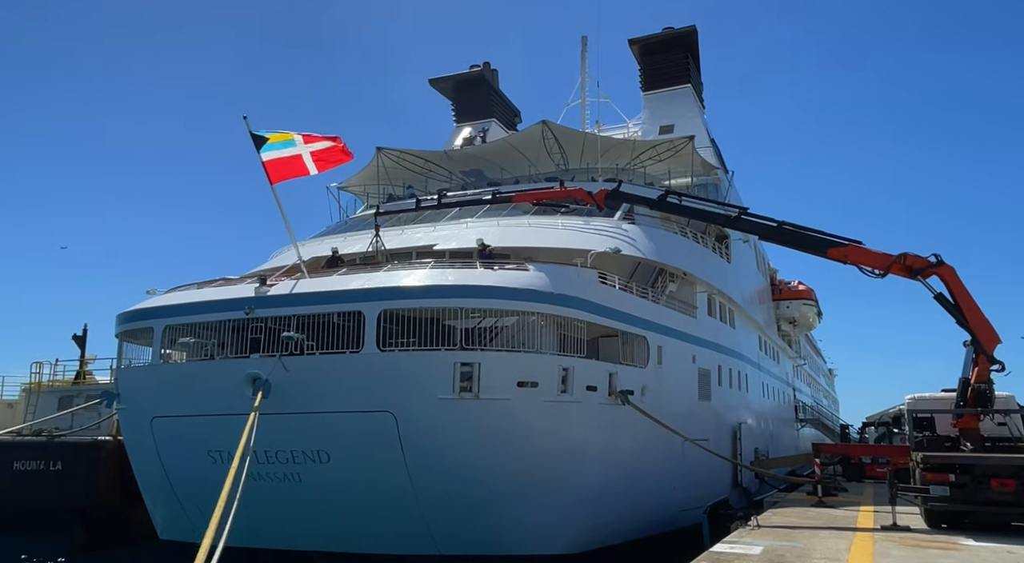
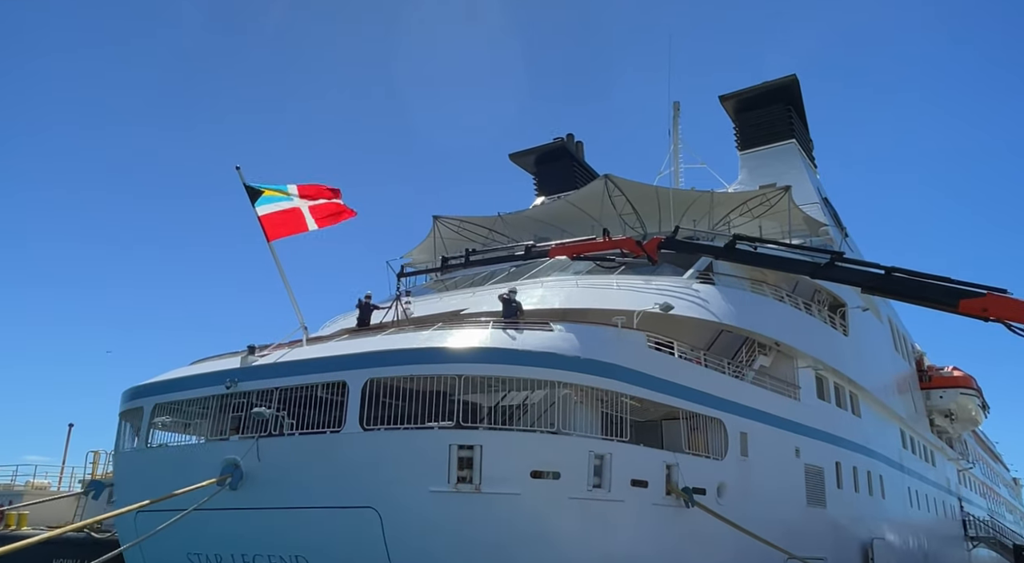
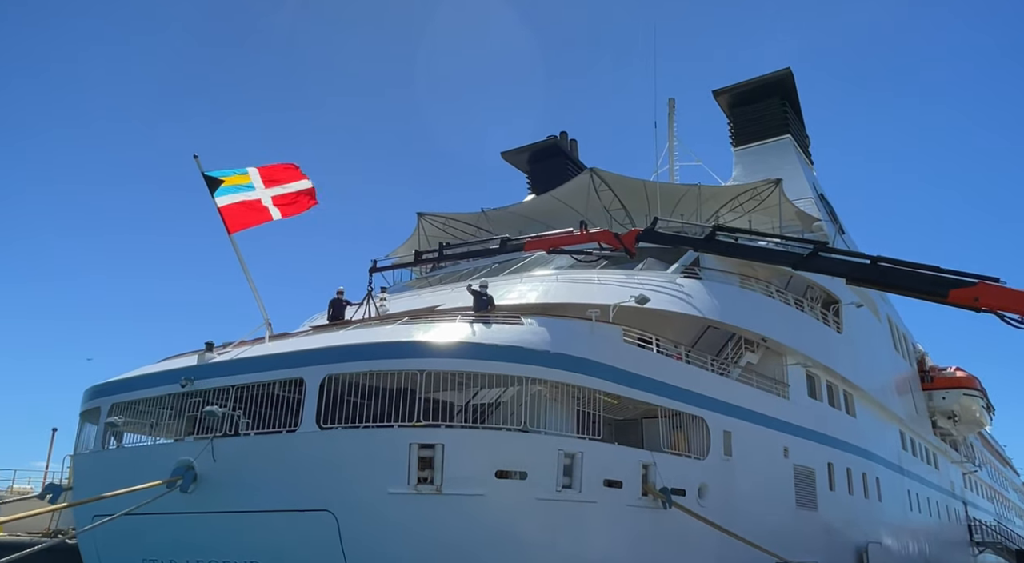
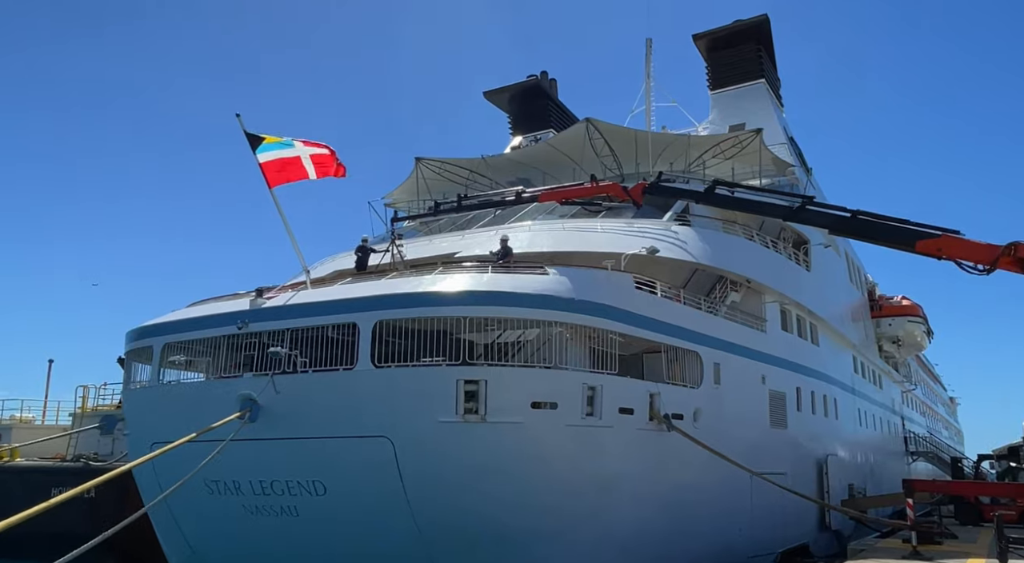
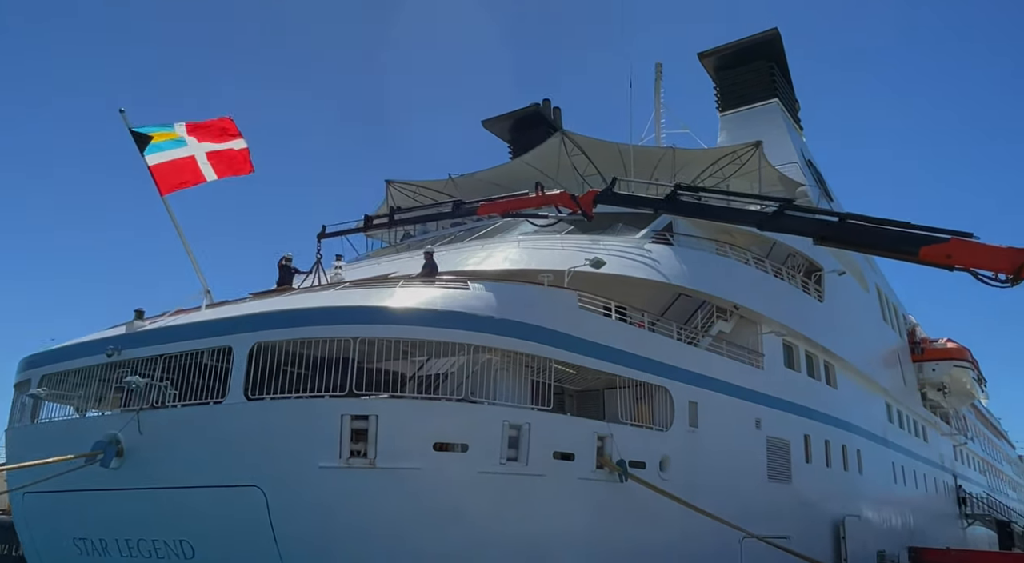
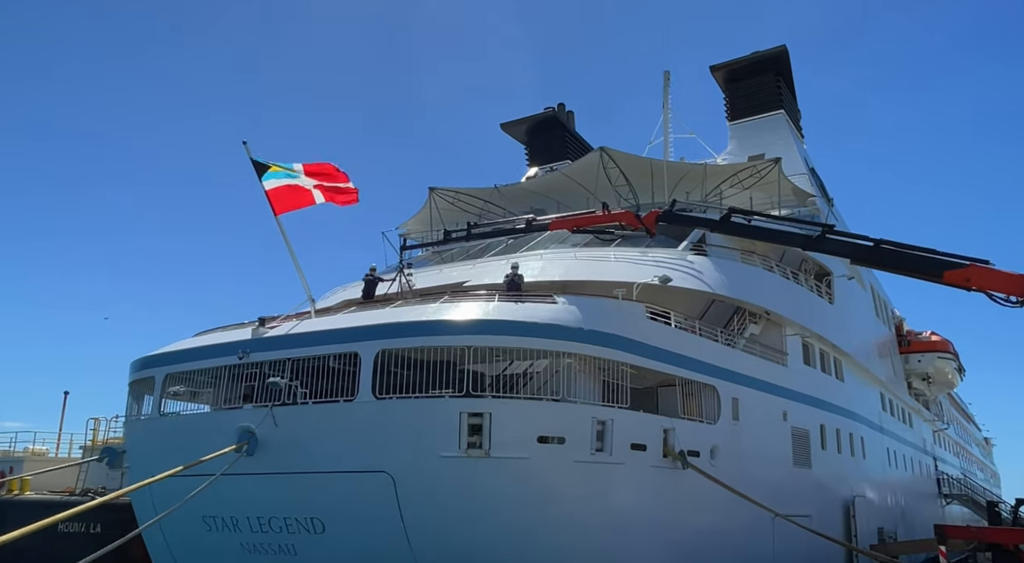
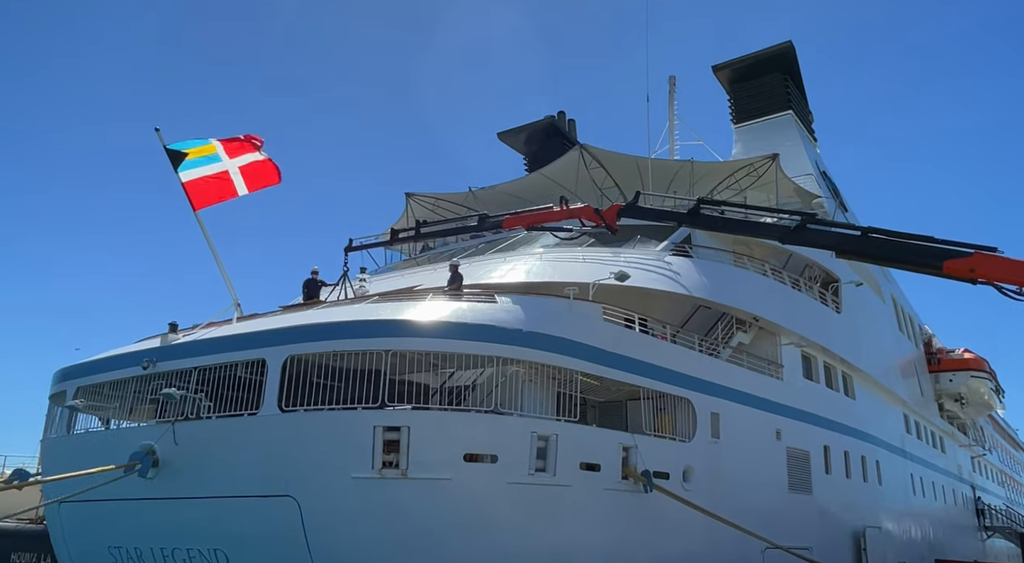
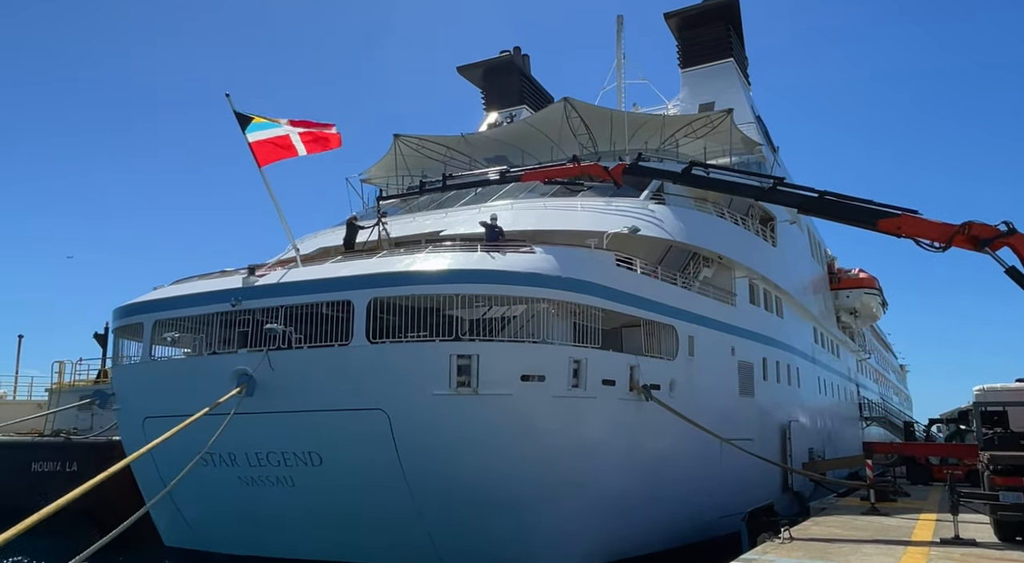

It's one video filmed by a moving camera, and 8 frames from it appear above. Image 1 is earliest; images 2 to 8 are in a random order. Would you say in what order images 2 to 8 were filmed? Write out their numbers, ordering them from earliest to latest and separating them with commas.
8, 4, 6, 2, 3, 7, 5
